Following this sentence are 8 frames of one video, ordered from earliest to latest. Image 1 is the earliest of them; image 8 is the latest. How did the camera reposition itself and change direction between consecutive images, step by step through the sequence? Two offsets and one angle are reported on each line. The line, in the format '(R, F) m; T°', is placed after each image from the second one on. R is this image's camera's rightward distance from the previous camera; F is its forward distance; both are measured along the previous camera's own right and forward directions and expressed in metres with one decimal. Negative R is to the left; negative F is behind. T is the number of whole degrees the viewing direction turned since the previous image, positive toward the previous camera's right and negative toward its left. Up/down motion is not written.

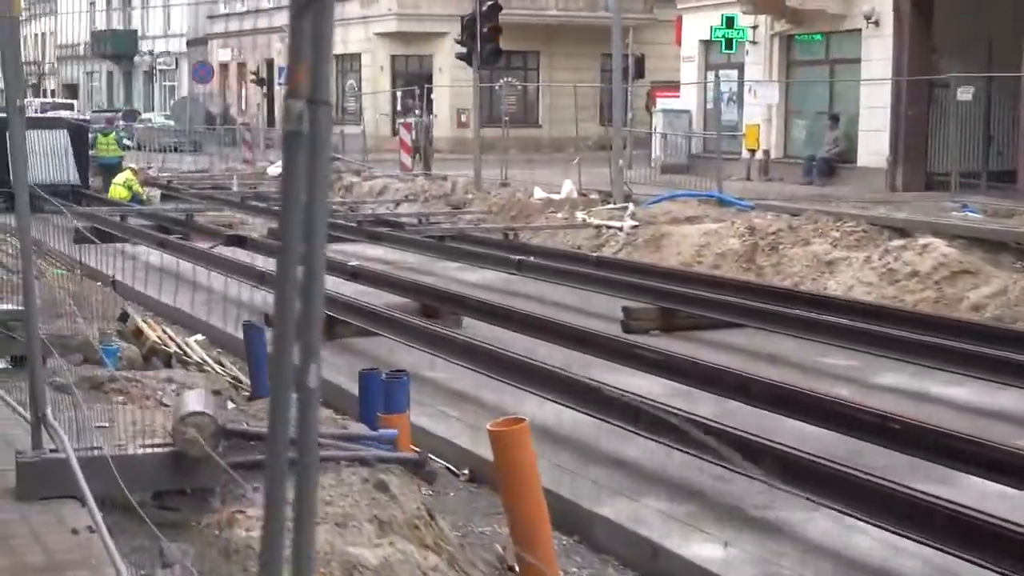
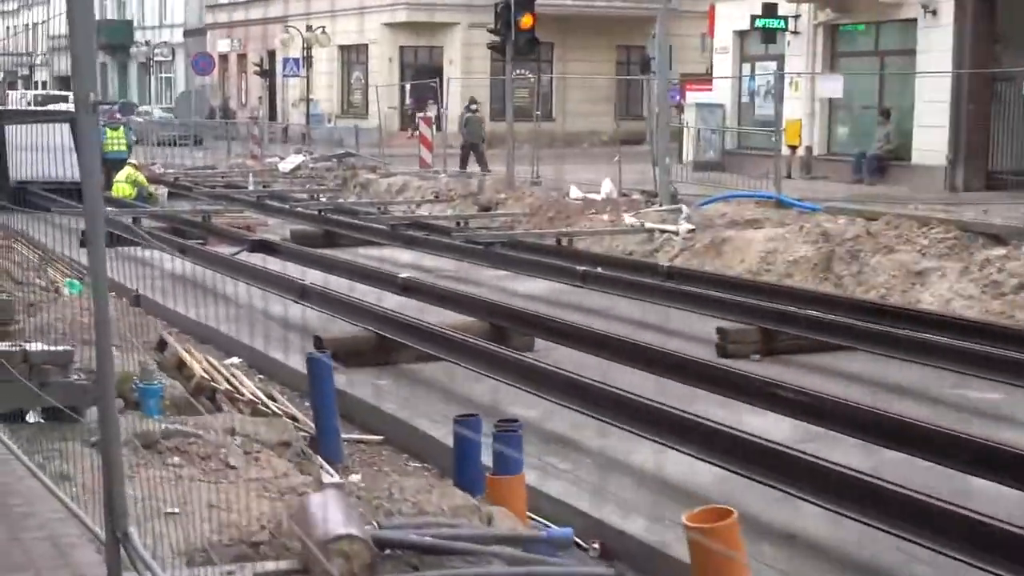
(-0.6, +1.3) m; 0°
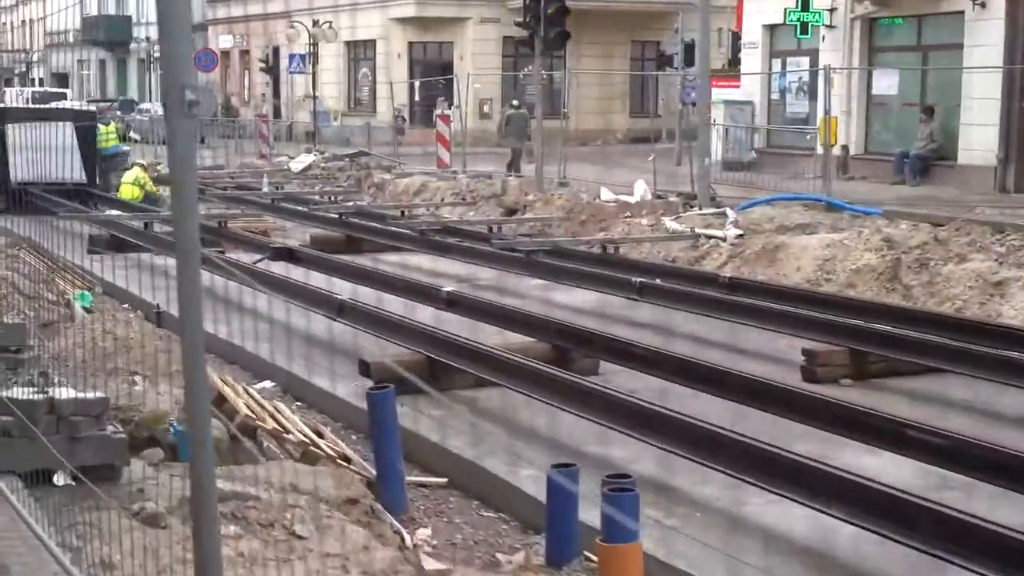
(-0.4, +0.9) m; 0°
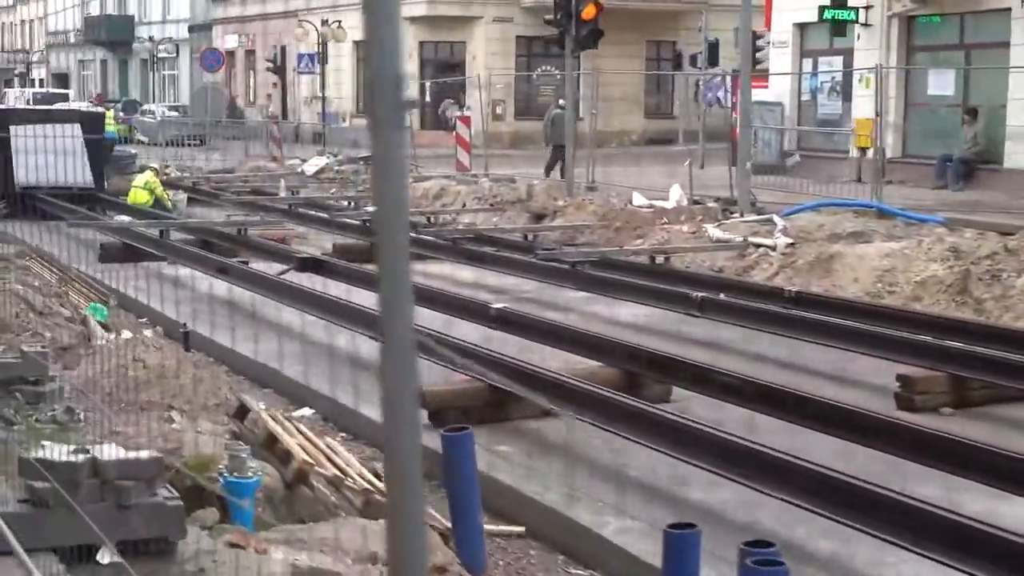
(-0.4, +0.8) m; 0°
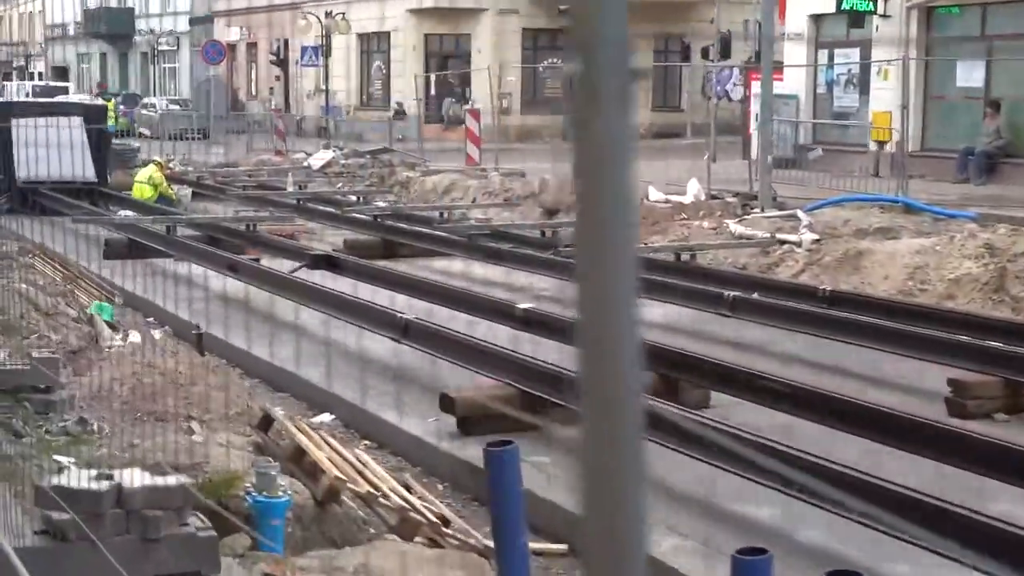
(-0.2, +0.4) m; 0°
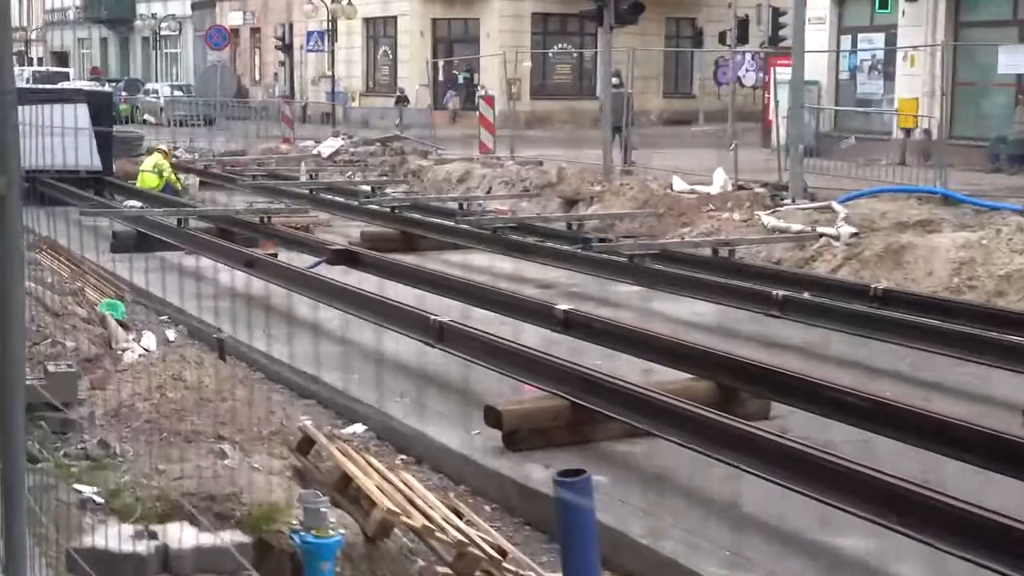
(-0.2, +0.5) m; 0°
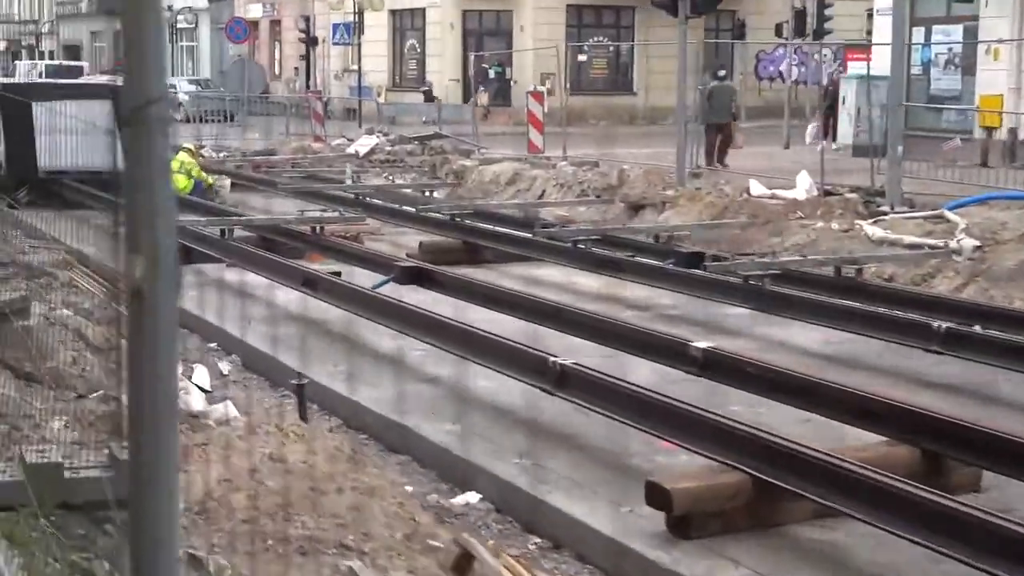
(-0.6, +1.3) m; 0°
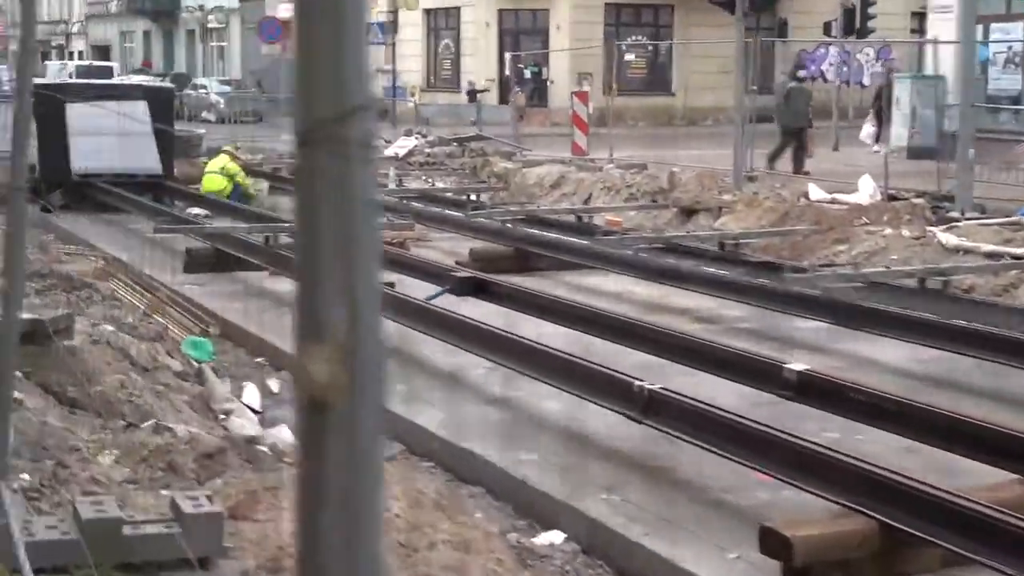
(-0.2, +0.5) m; -1°
